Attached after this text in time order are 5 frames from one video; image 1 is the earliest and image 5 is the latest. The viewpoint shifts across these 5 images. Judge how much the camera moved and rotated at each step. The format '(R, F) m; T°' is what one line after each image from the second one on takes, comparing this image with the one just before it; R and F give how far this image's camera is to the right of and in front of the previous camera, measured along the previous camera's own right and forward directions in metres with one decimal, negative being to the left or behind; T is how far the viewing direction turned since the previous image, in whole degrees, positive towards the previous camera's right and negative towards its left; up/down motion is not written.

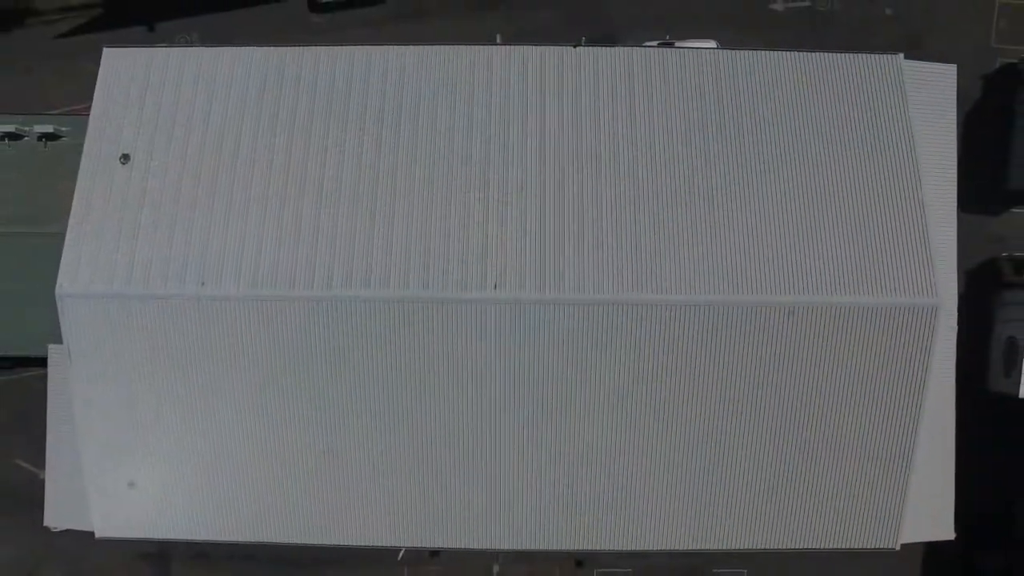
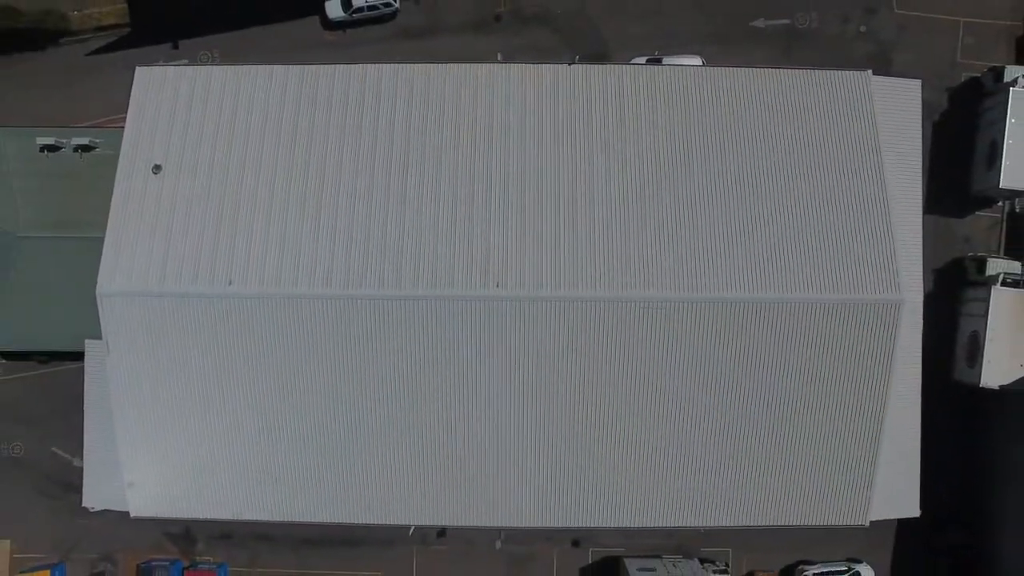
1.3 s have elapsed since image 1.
(0.0, -1.6) m; 0°
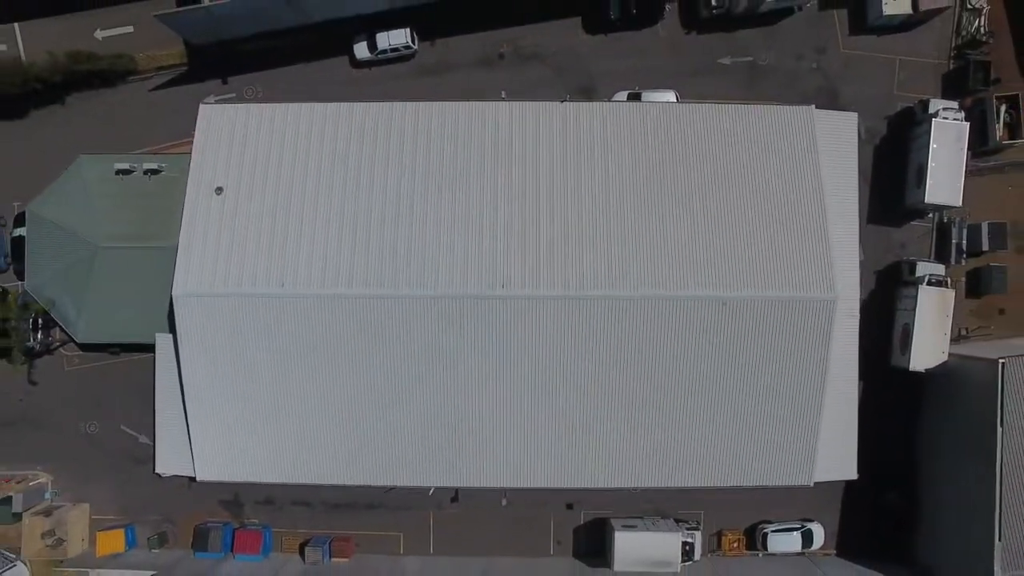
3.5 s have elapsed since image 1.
(-0.1, -3.9) m; 0°
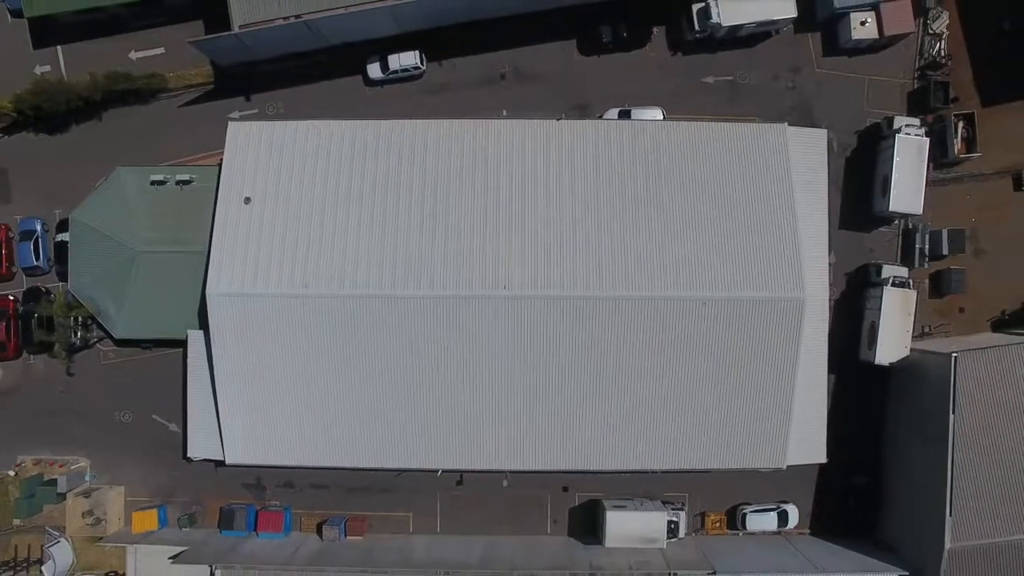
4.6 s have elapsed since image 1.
(0.0, -2.4) m; 0°
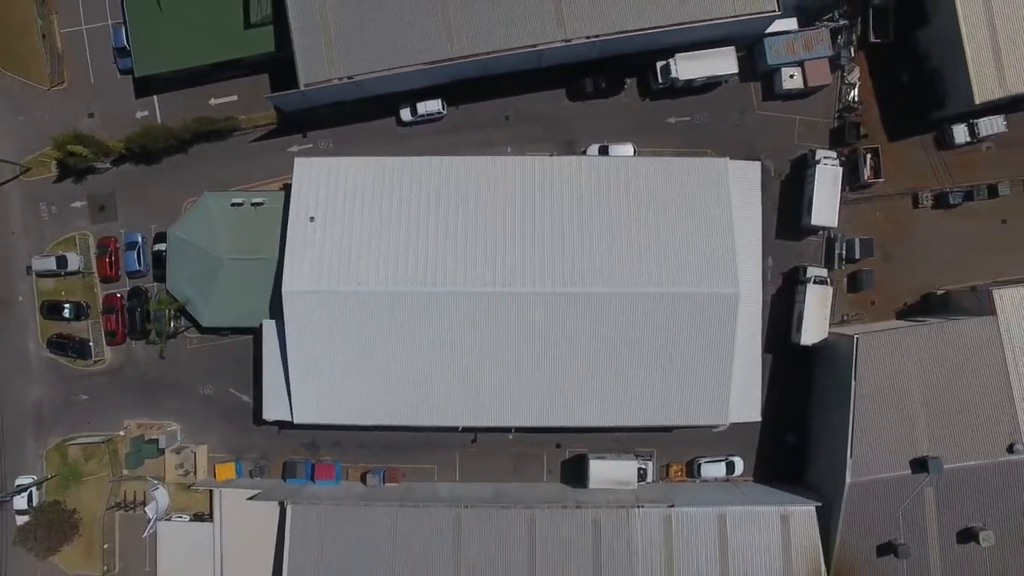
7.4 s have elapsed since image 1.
(-0.1, -7.5) m; 0°
